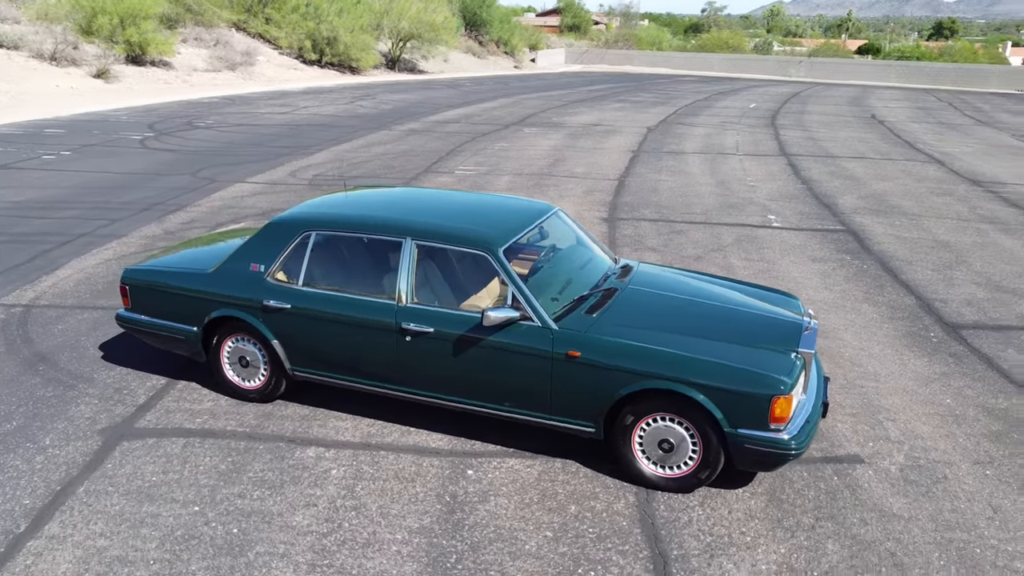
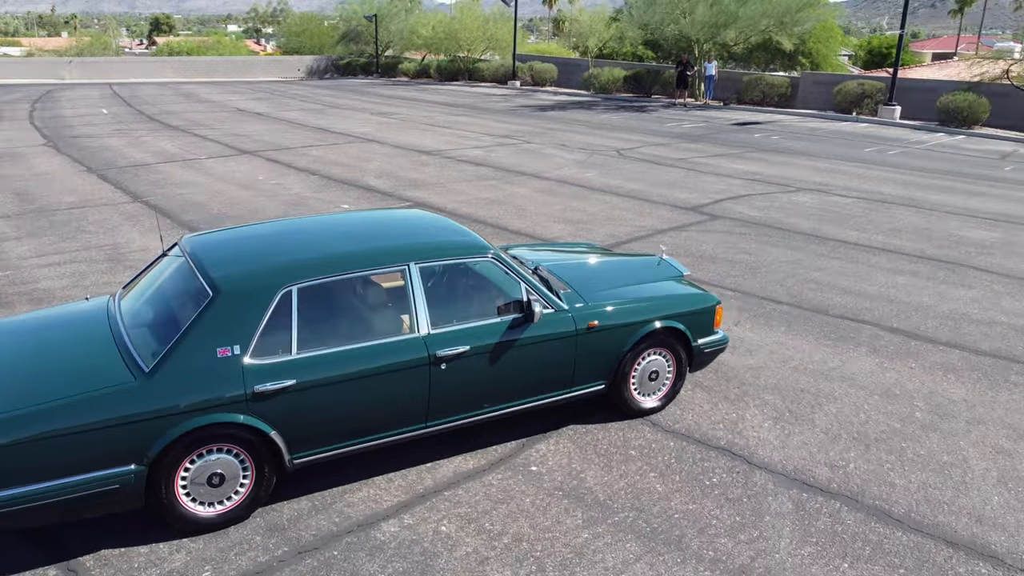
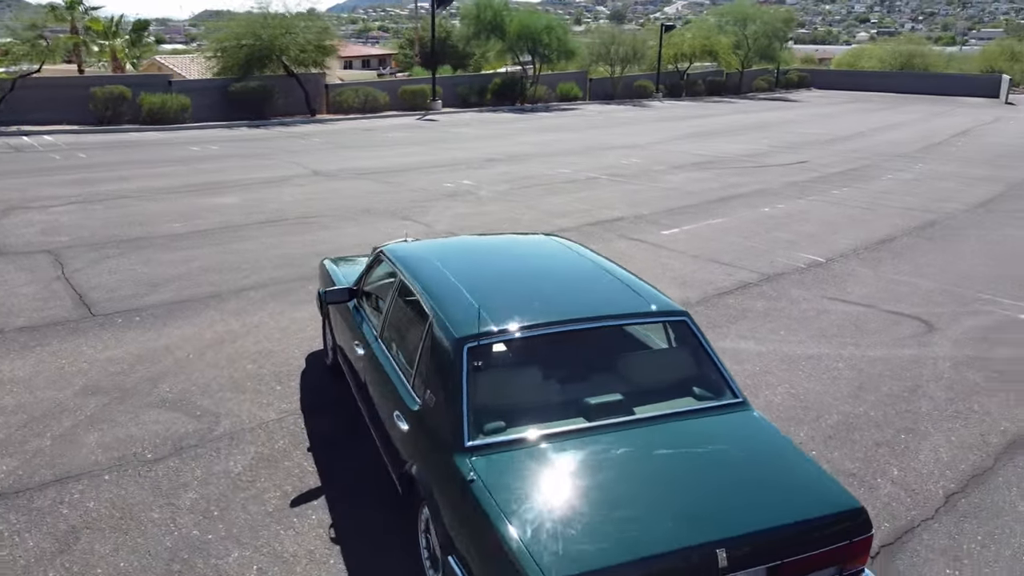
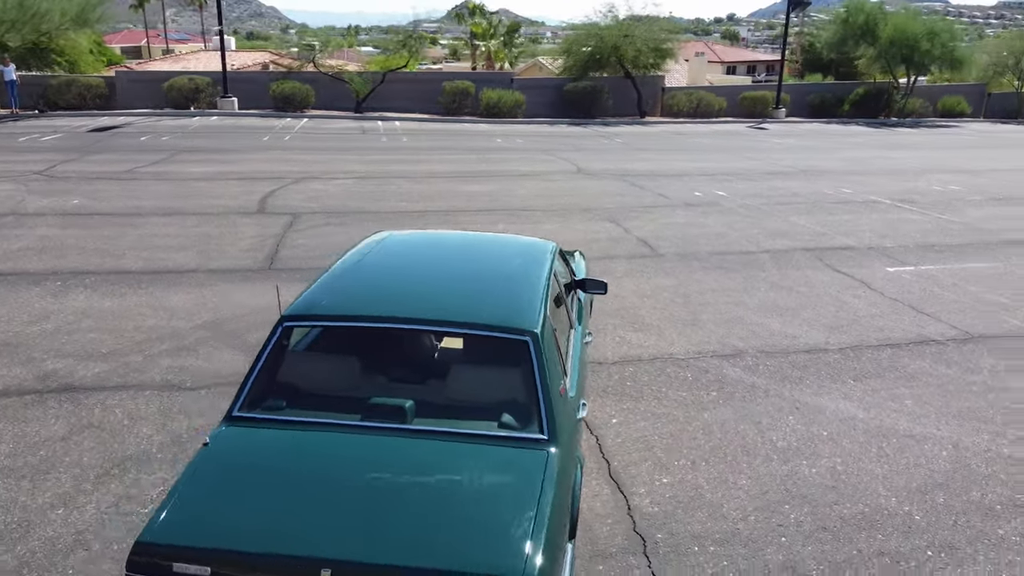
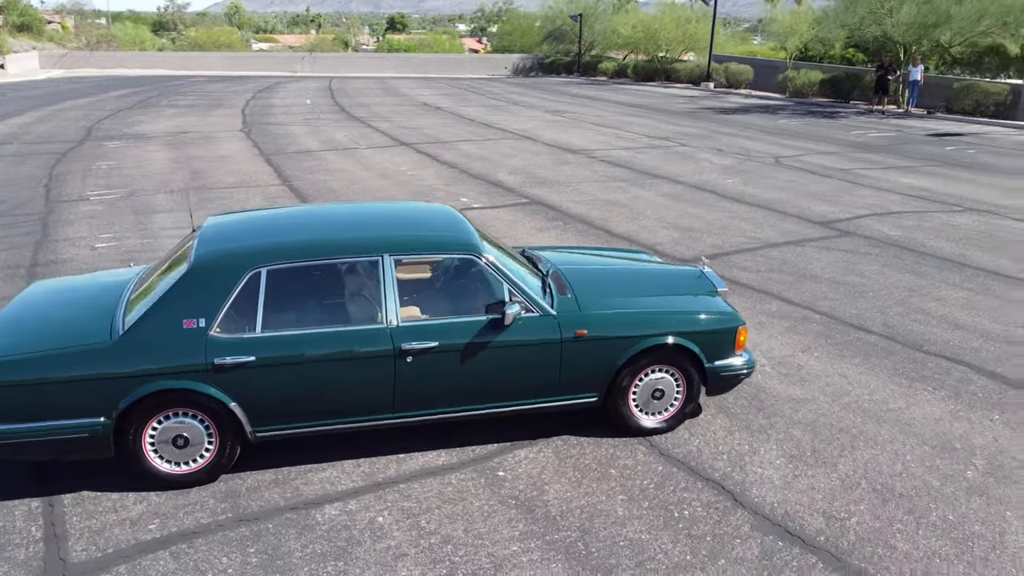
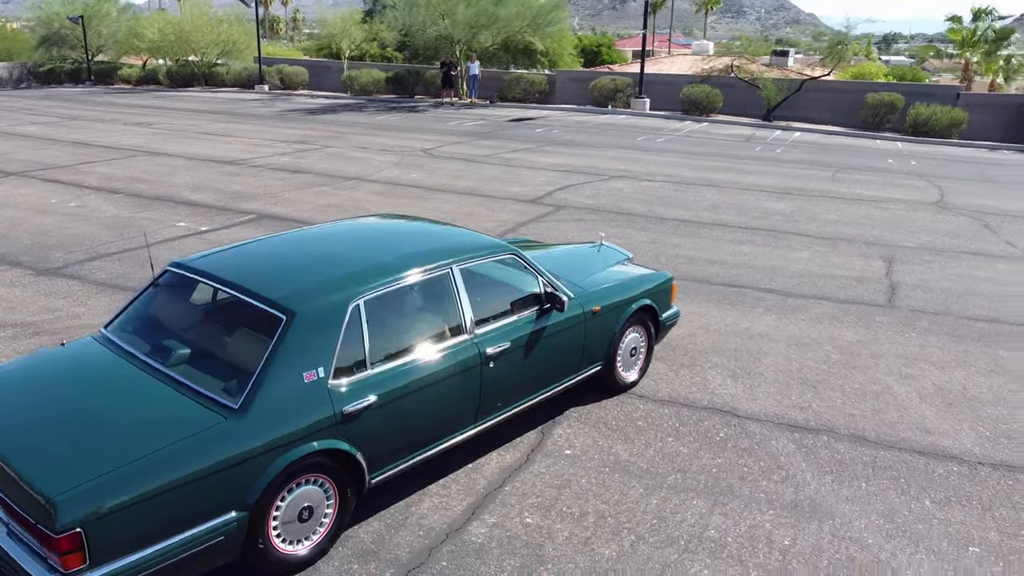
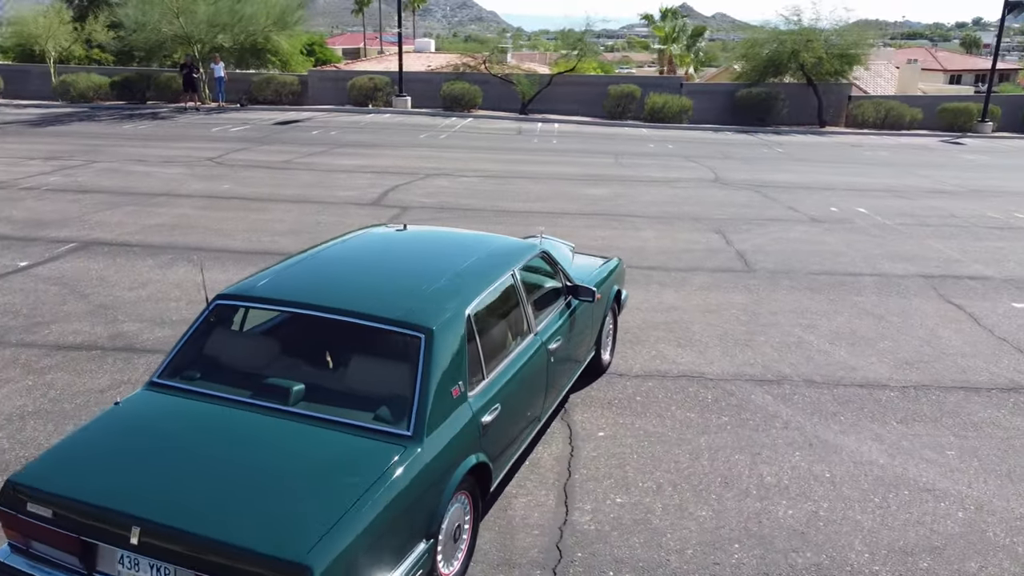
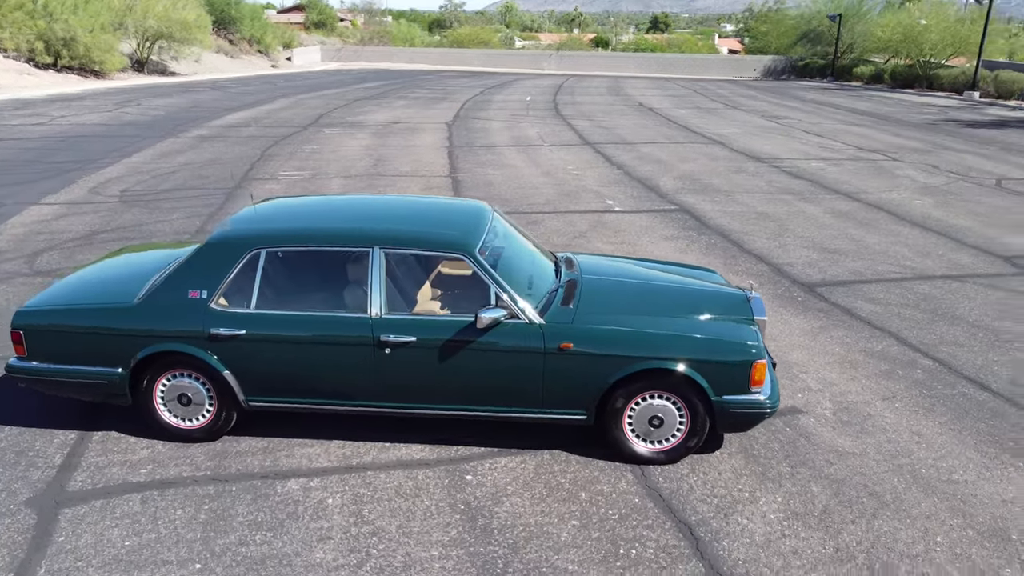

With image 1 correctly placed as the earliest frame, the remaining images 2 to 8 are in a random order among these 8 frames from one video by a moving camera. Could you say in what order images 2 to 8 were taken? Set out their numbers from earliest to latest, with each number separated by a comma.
8, 5, 2, 6, 7, 4, 3
